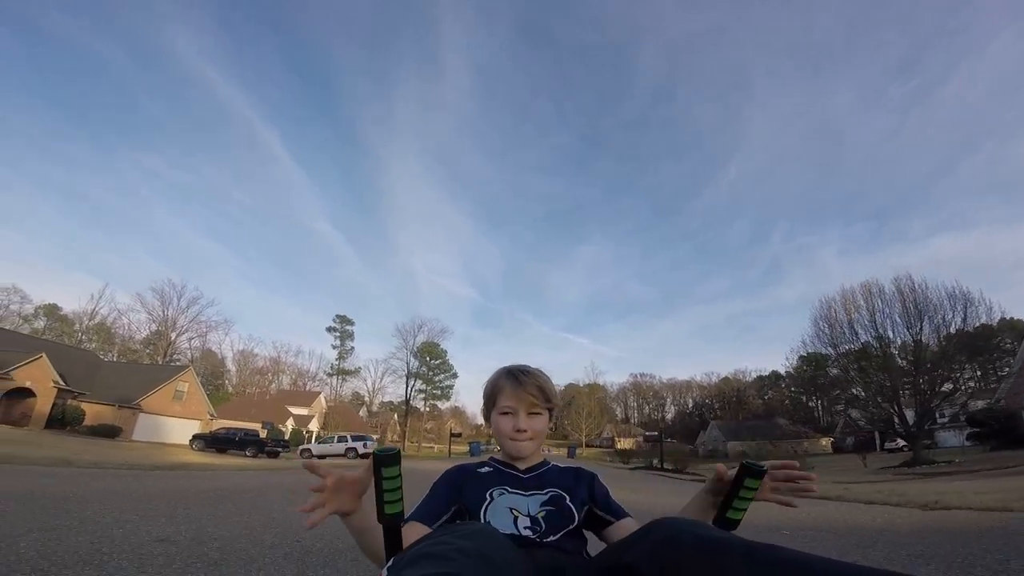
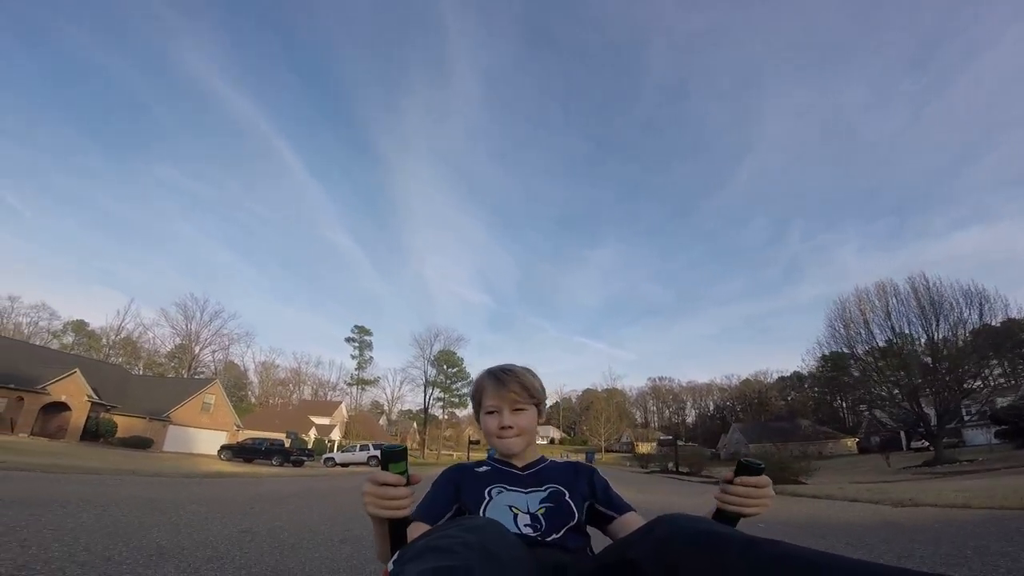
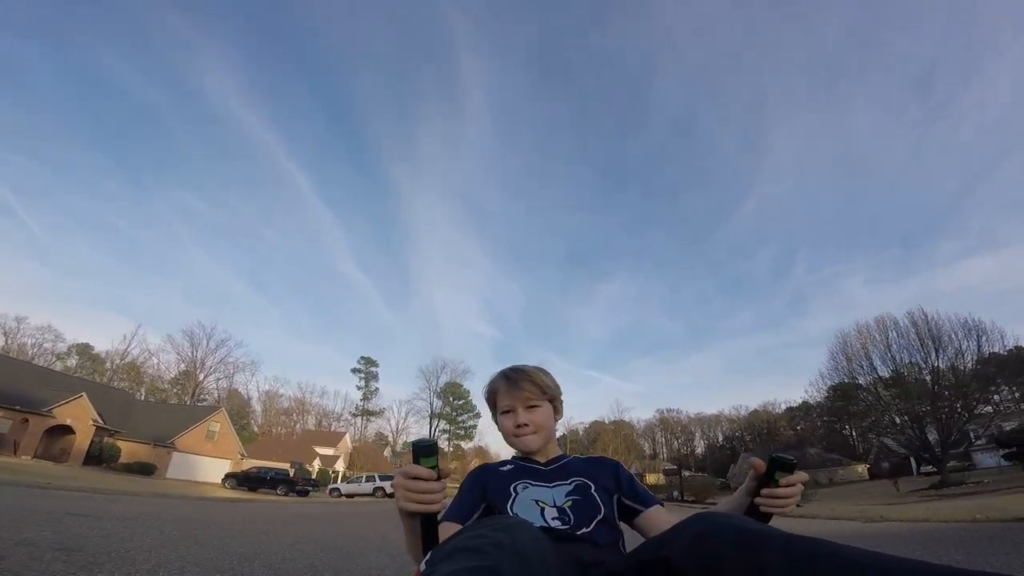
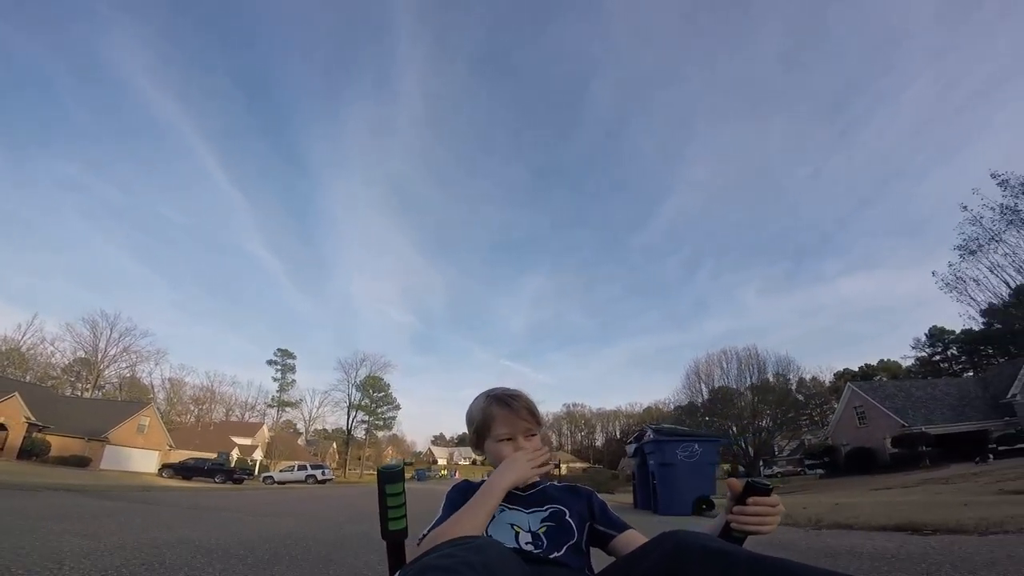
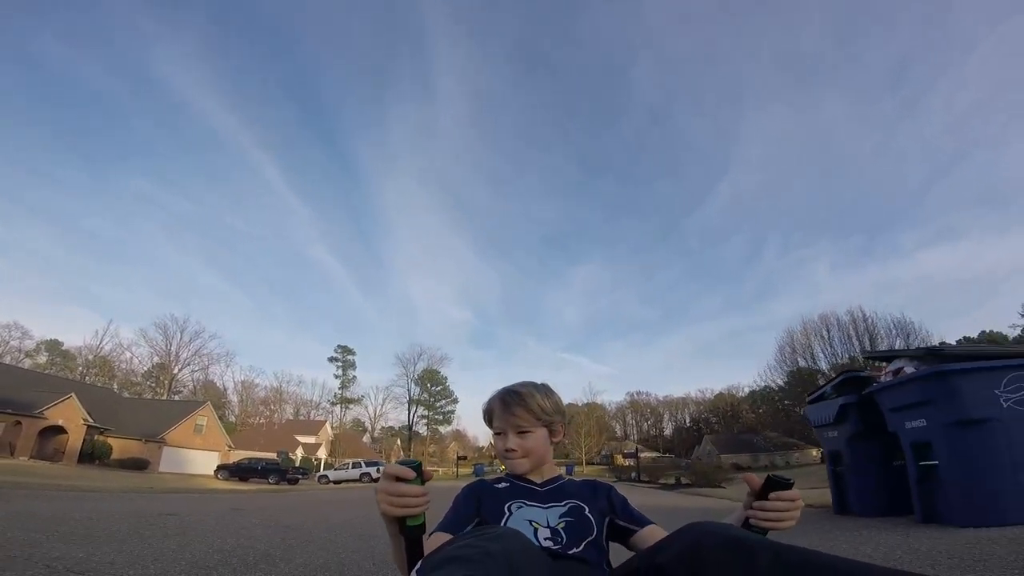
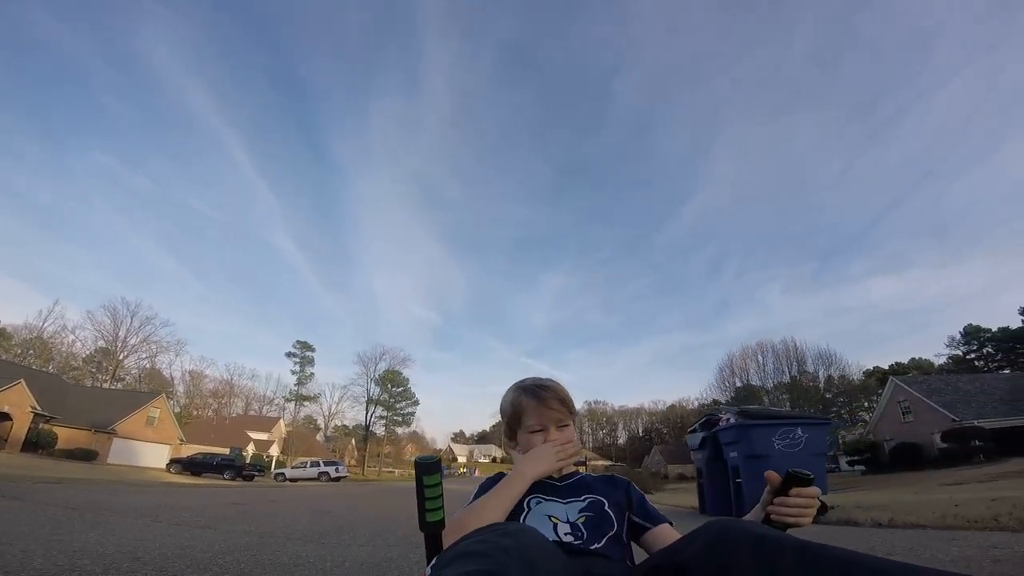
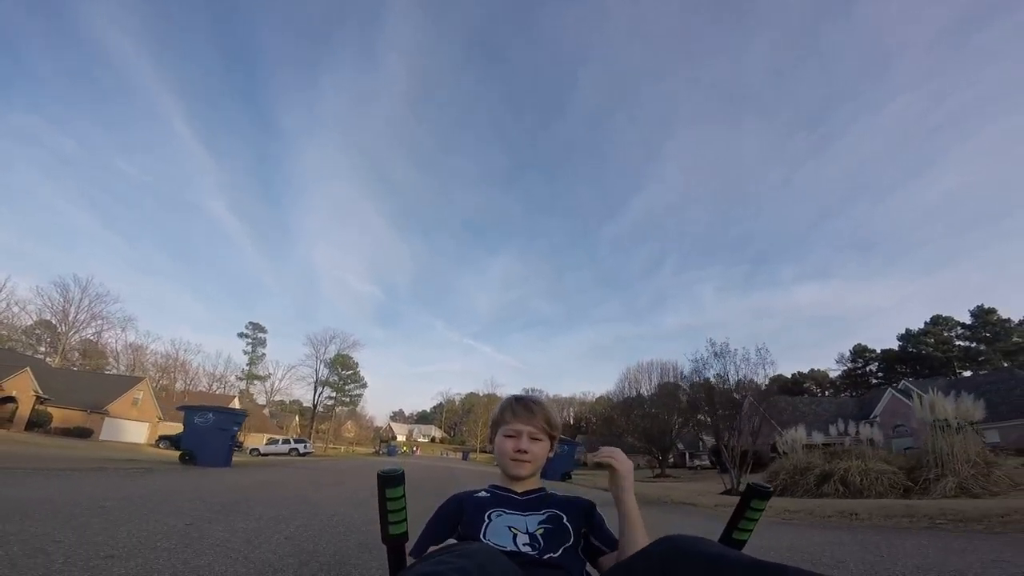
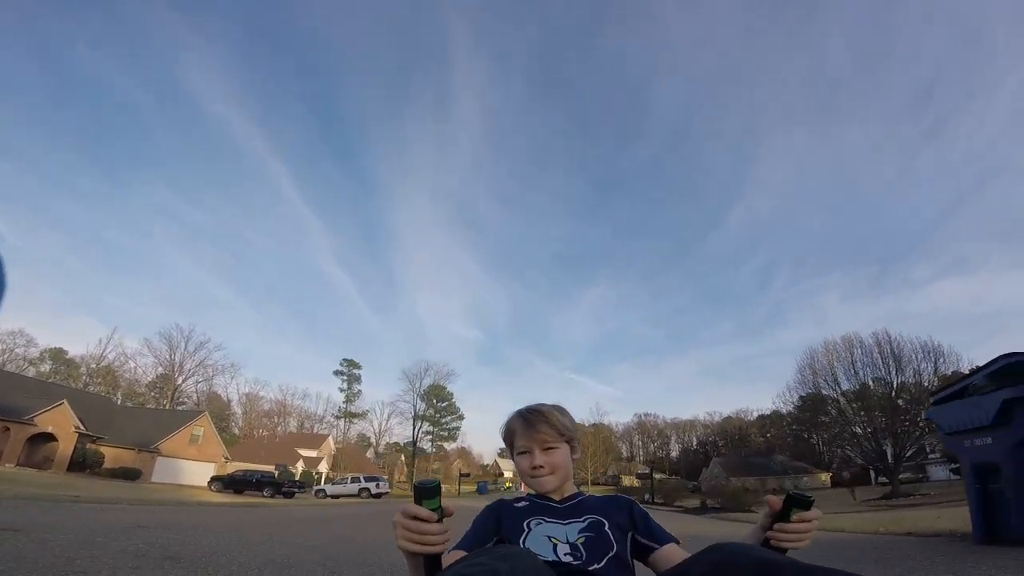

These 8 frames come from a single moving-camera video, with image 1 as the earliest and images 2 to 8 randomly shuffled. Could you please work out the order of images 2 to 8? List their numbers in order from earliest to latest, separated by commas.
2, 3, 8, 5, 6, 4, 7
